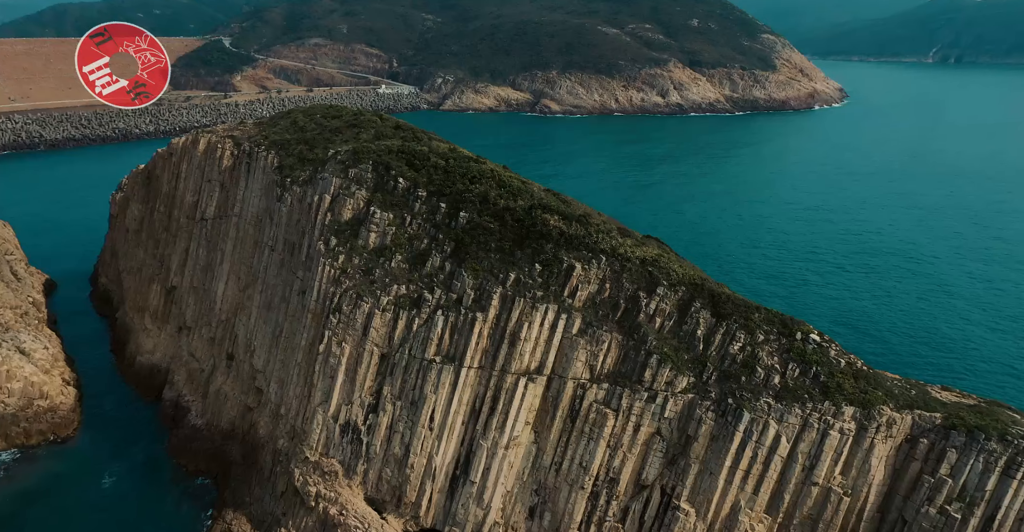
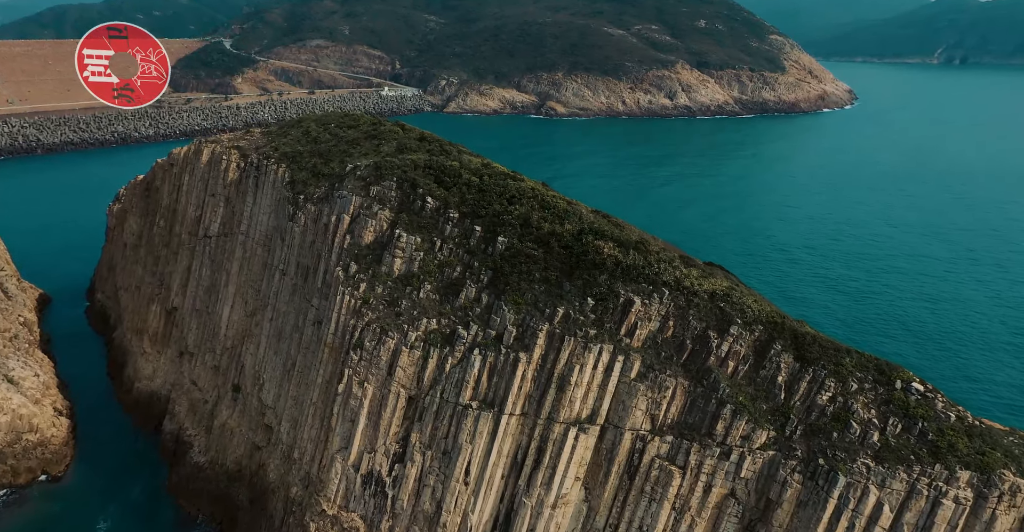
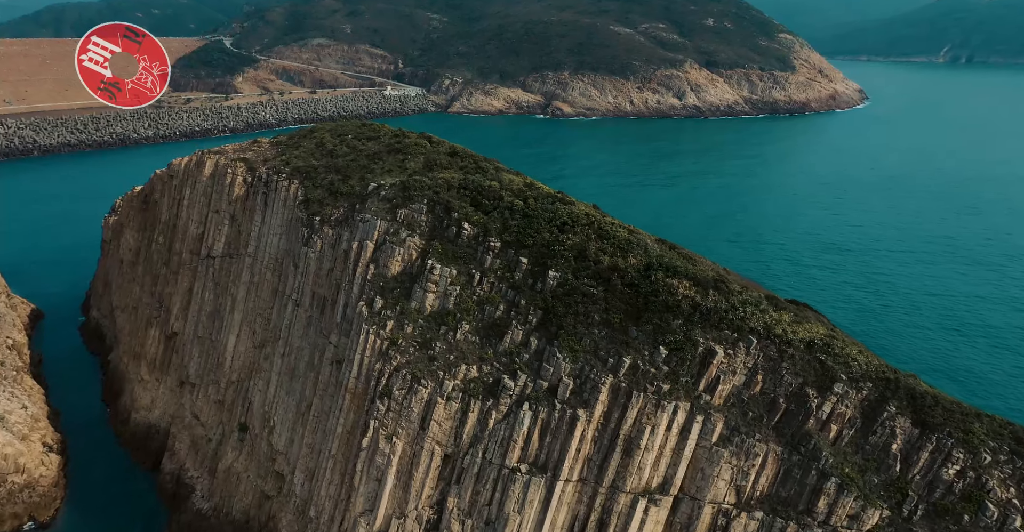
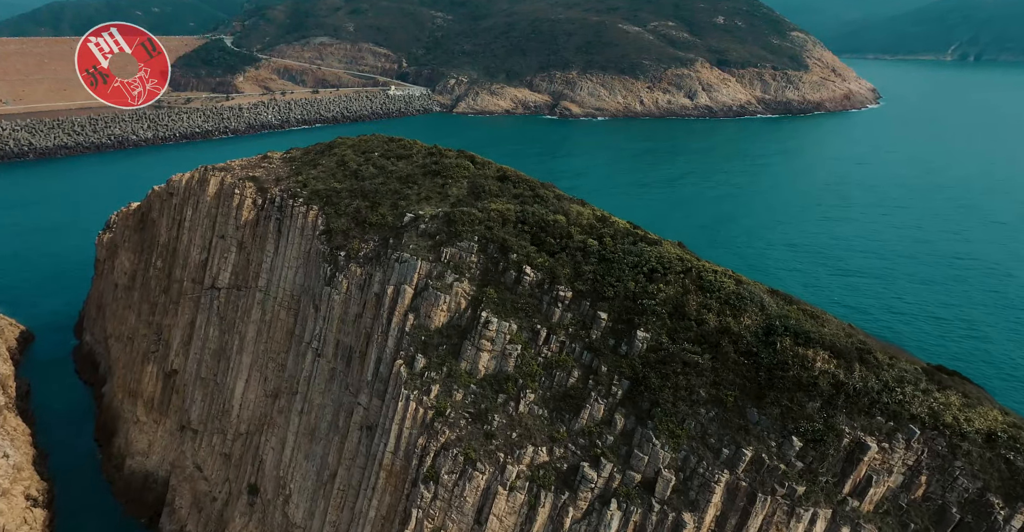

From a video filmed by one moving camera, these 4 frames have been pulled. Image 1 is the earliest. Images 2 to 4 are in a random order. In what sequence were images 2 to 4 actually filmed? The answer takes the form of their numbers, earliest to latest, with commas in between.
2, 3, 4
